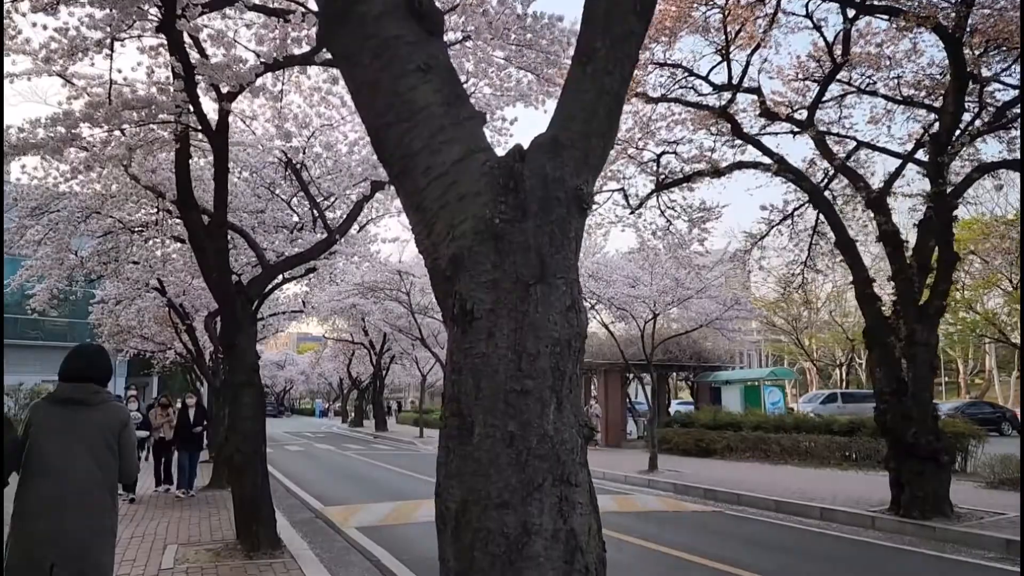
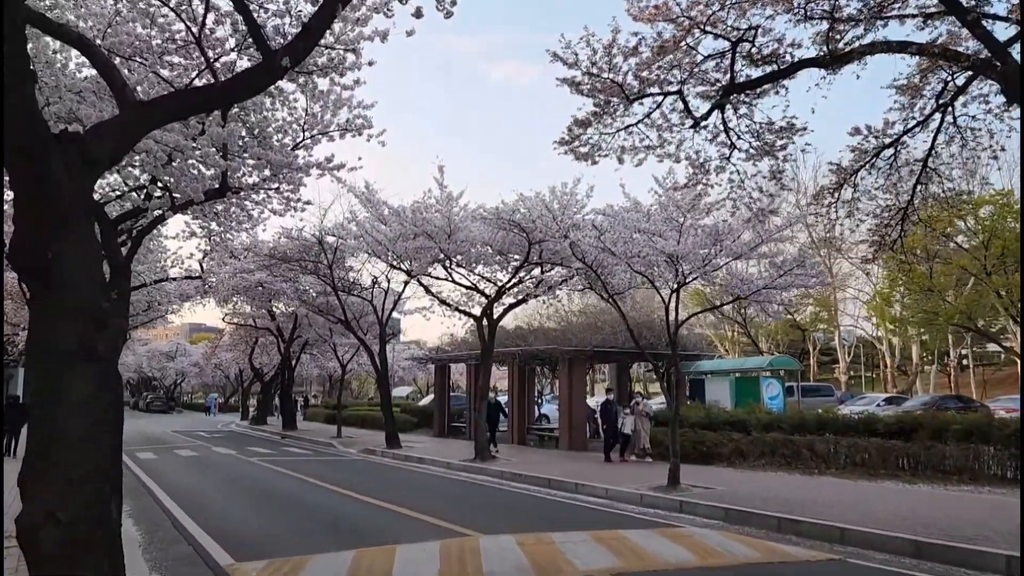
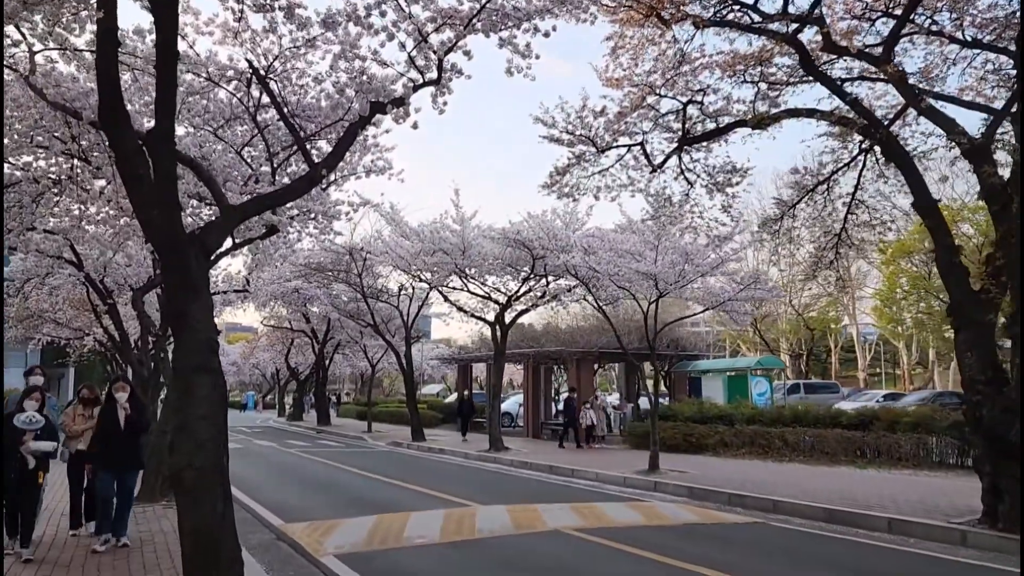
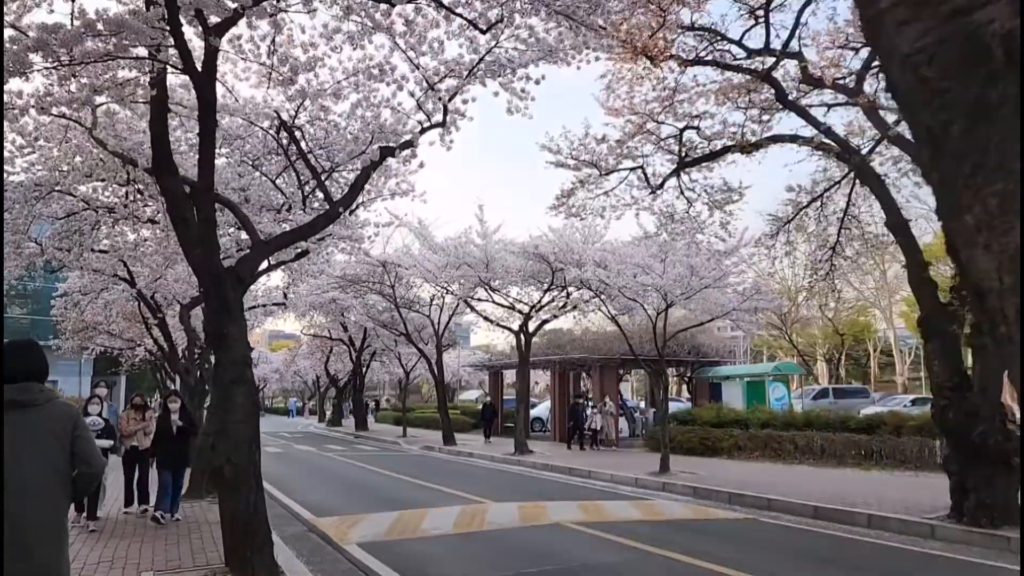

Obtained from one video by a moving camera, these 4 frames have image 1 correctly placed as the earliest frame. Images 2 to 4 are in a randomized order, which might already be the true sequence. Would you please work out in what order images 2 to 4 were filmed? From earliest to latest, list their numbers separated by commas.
4, 3, 2
